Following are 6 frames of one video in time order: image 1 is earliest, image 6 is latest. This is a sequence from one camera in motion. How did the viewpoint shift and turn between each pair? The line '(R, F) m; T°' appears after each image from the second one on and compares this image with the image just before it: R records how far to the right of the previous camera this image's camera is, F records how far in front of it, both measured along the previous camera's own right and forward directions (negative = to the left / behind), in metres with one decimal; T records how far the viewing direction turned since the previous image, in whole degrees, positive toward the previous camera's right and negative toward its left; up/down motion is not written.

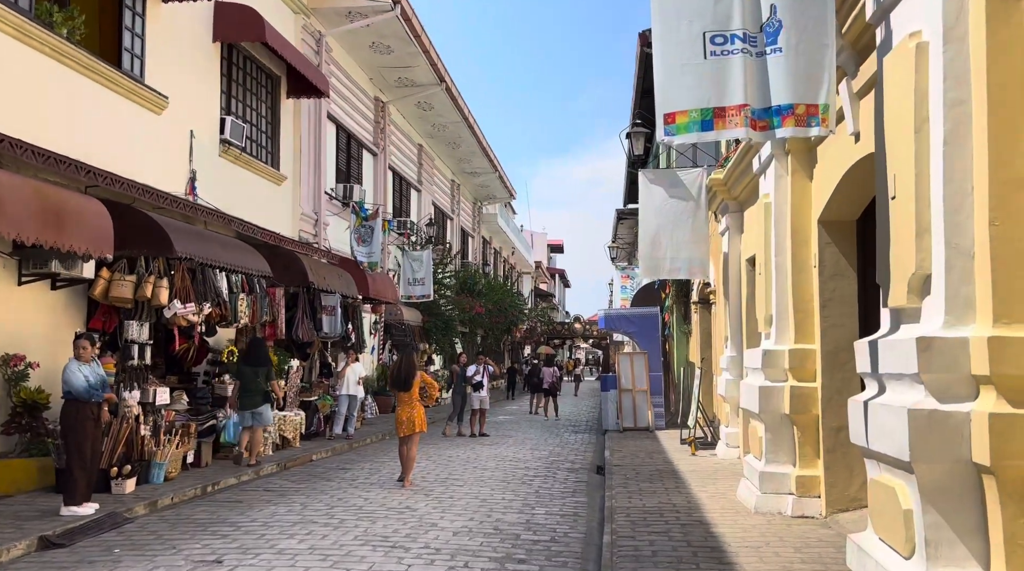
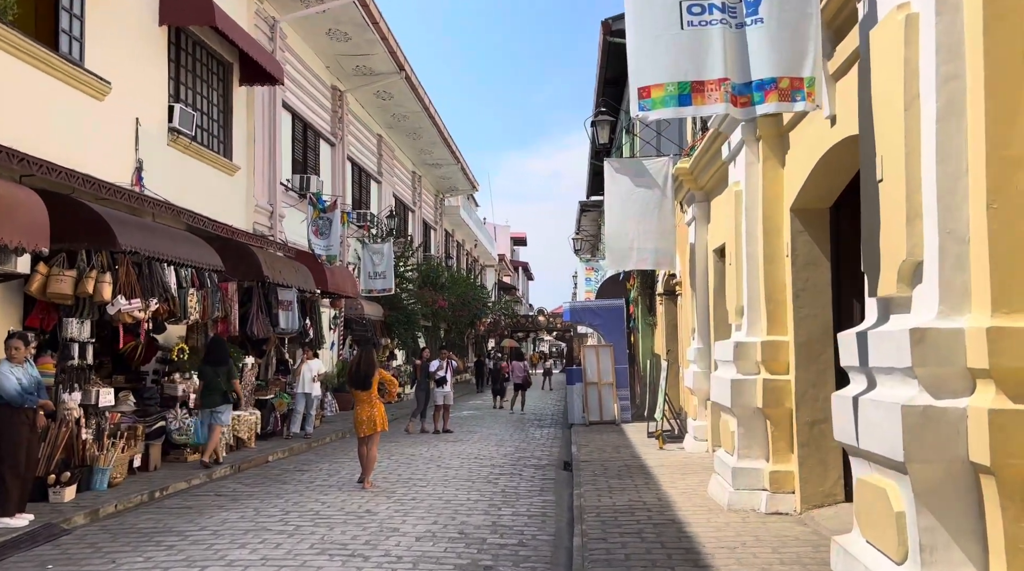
(0.0, +0.4) m; +2°
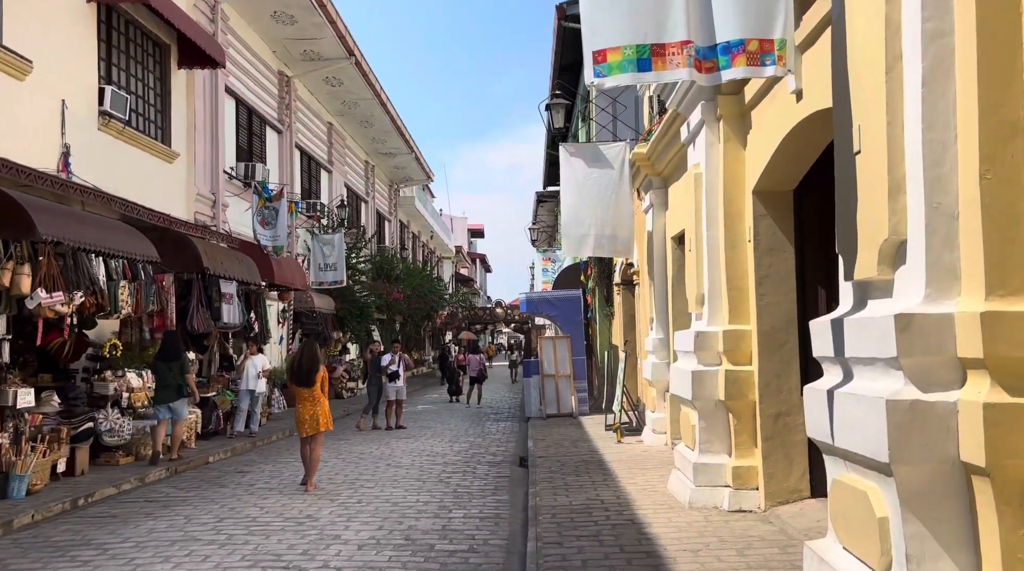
(+0.1, +0.5) m; +2°
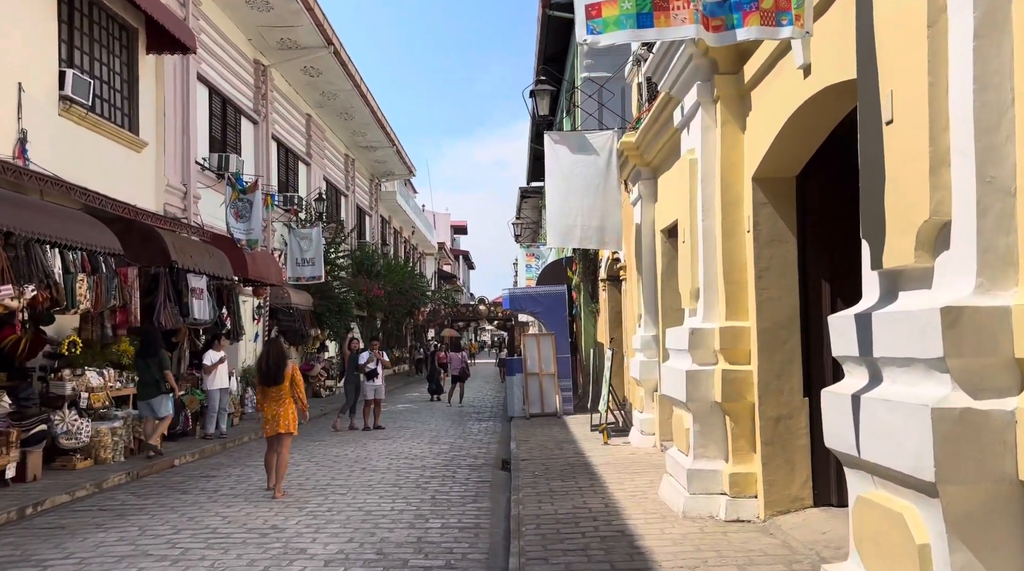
(0.0, +0.6) m; +1°
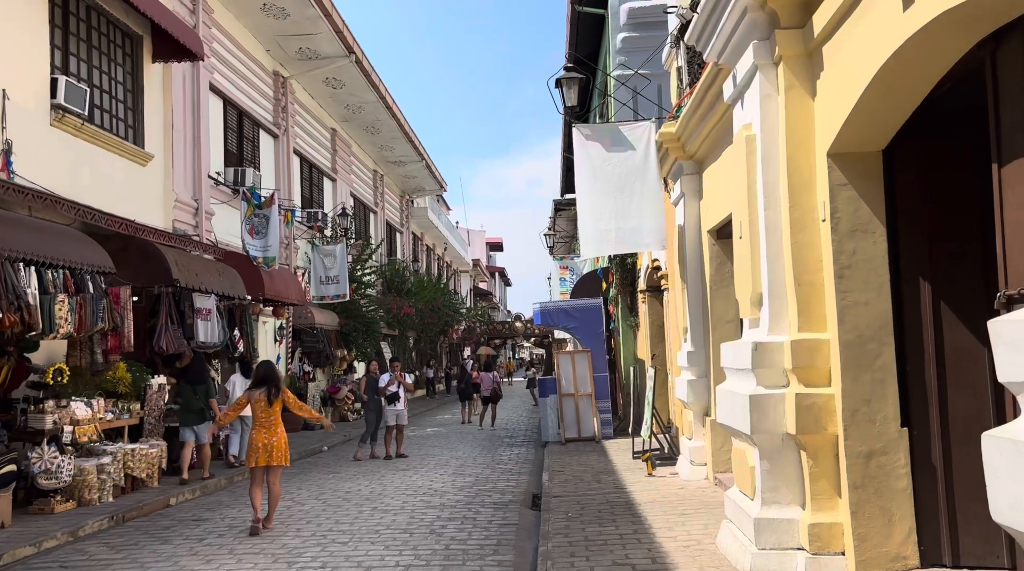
(+0.1, +1.3) m; -2°
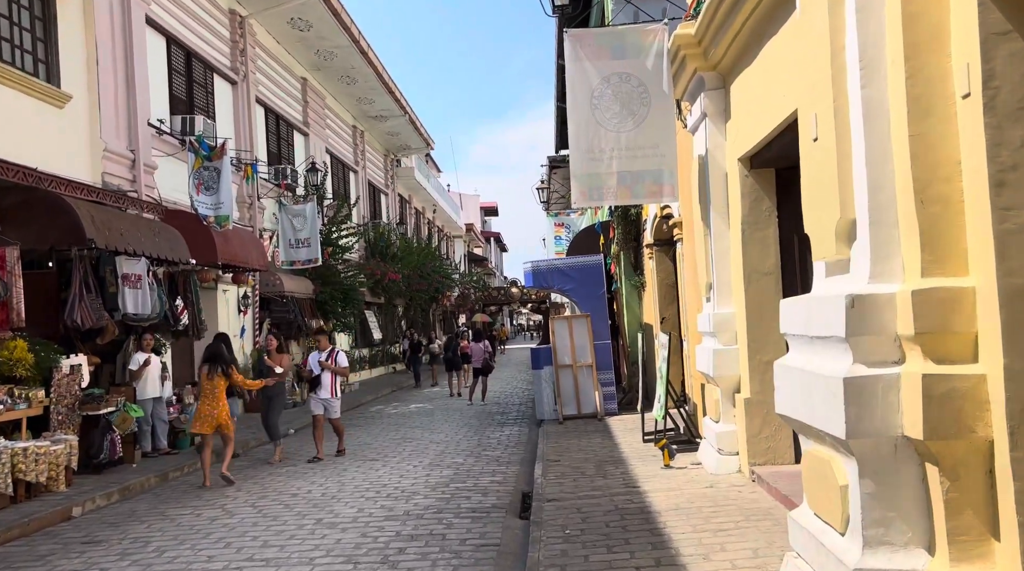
(+0.2, +2.2) m; 0°
